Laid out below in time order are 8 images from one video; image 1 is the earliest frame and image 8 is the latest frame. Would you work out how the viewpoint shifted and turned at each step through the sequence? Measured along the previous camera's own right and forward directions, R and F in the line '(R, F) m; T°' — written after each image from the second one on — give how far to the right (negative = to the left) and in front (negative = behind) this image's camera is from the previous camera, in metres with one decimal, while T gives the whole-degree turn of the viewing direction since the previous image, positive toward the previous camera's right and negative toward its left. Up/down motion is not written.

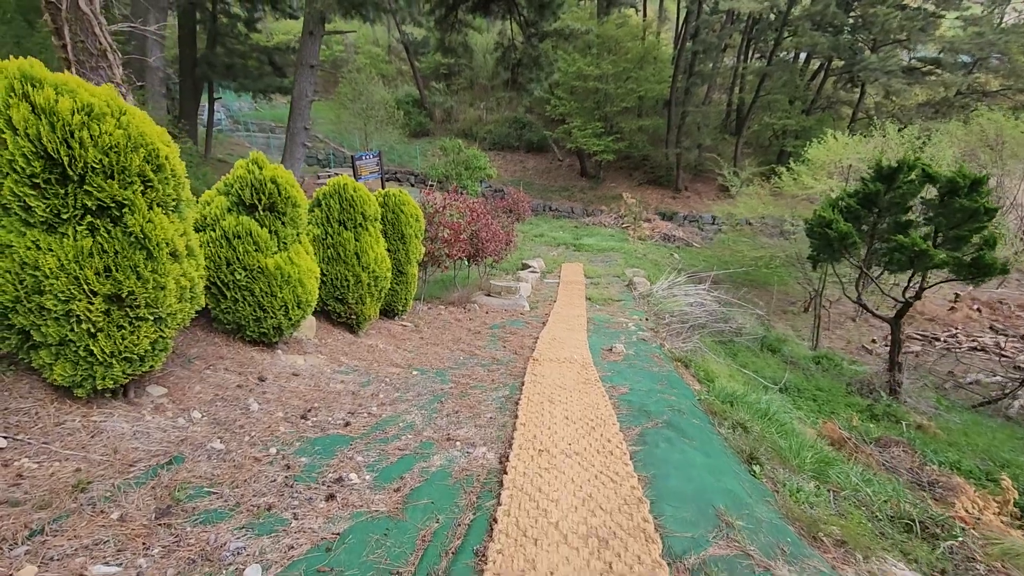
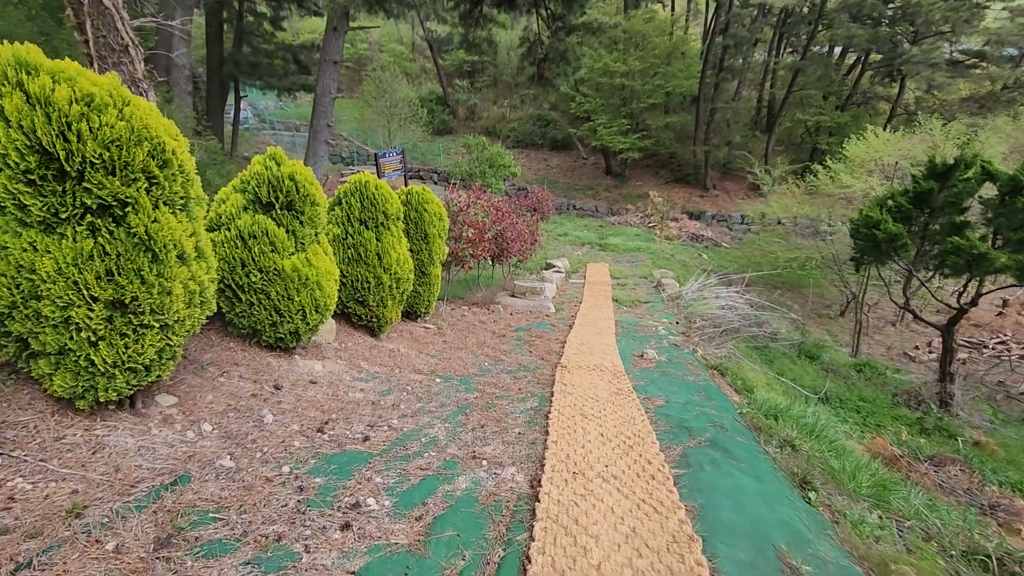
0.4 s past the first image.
(0.0, +0.2) m; -2°
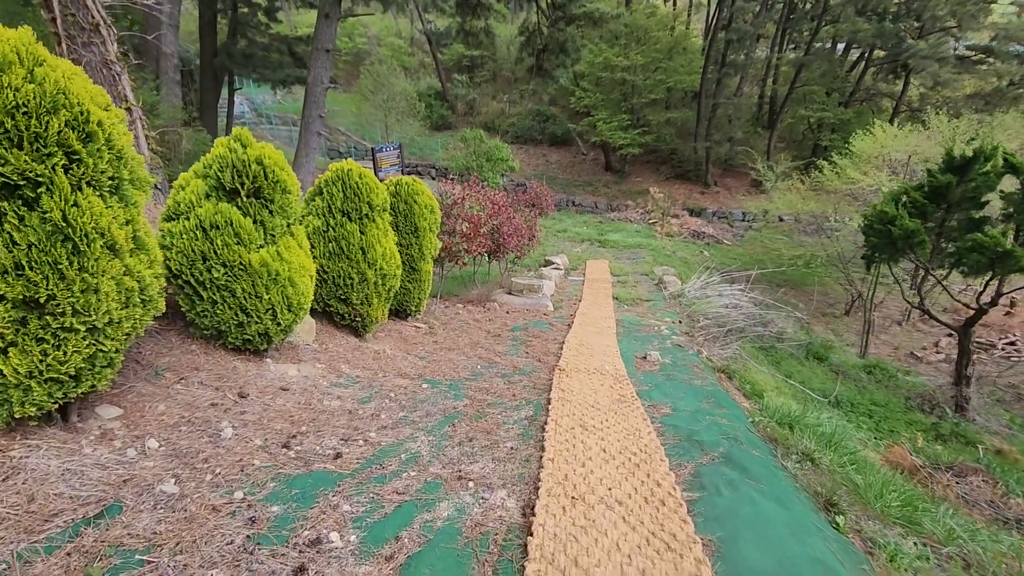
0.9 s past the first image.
(0.0, +0.3) m; 0°
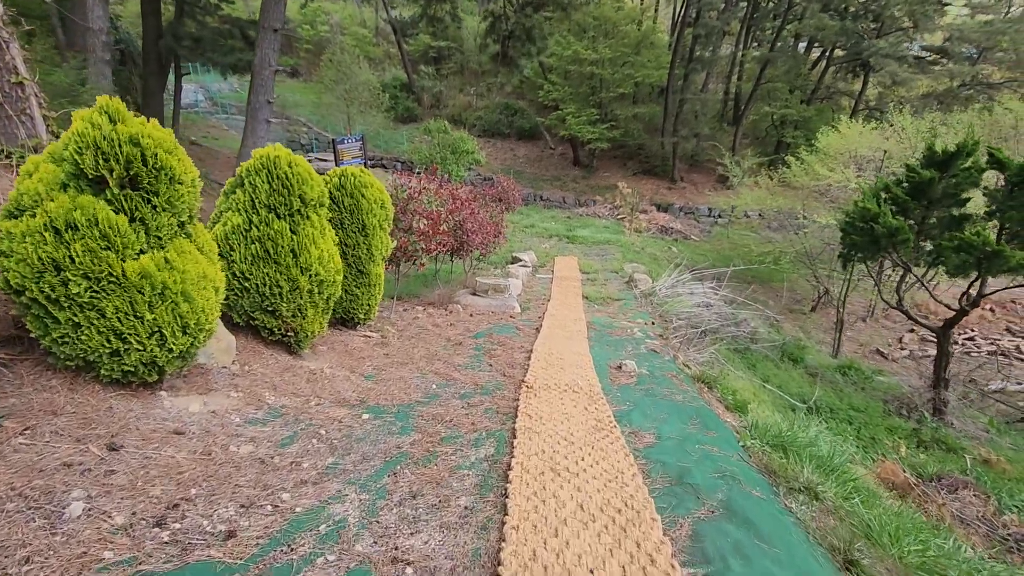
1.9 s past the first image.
(+0.1, +0.5) m; +4°
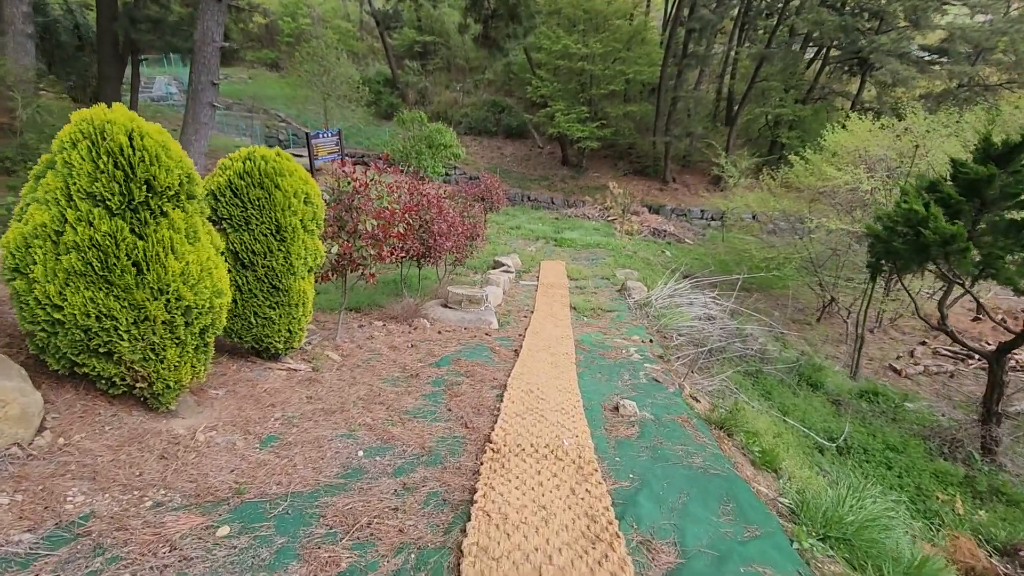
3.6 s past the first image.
(+0.1, +0.9) m; +1°
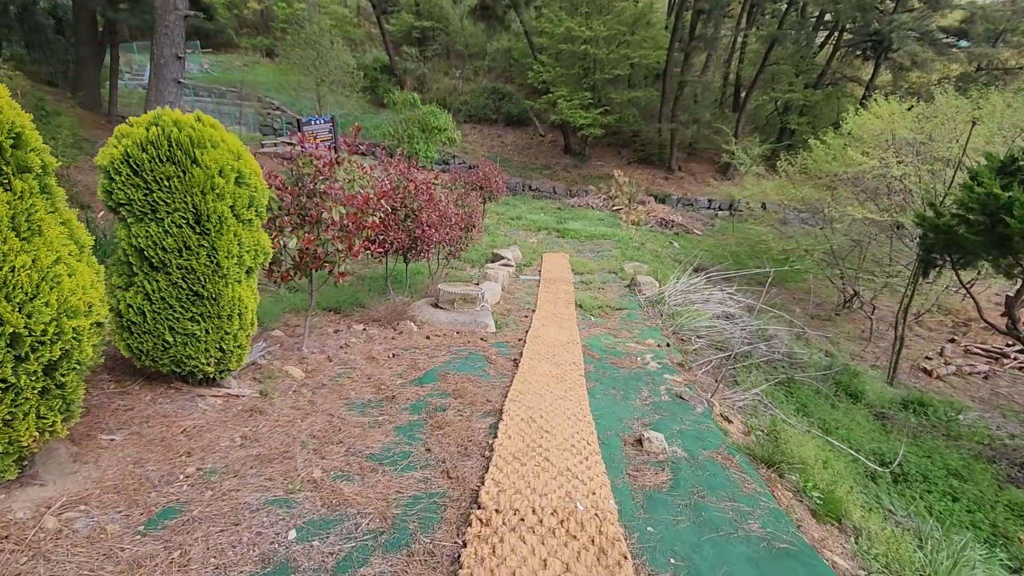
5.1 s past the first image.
(0.0, +0.7) m; 0°
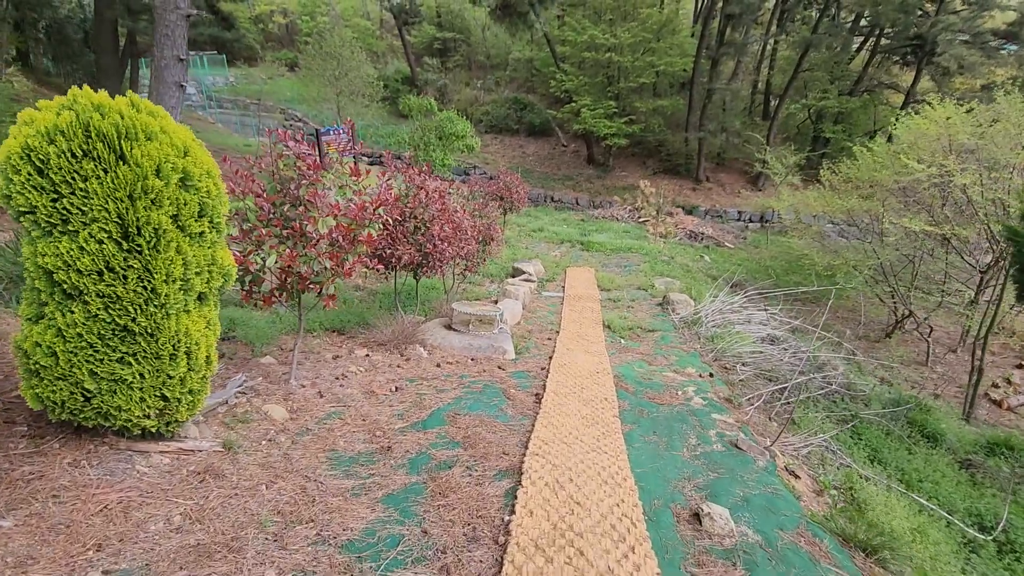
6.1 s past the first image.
(0.0, +0.5) m; -2°
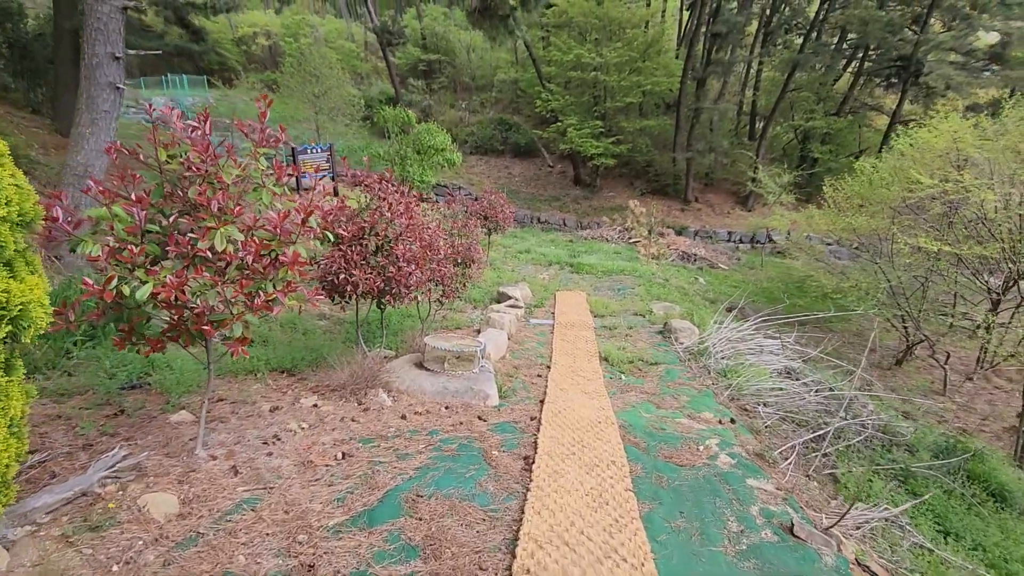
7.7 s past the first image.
(0.0, +0.7) m; +1°
